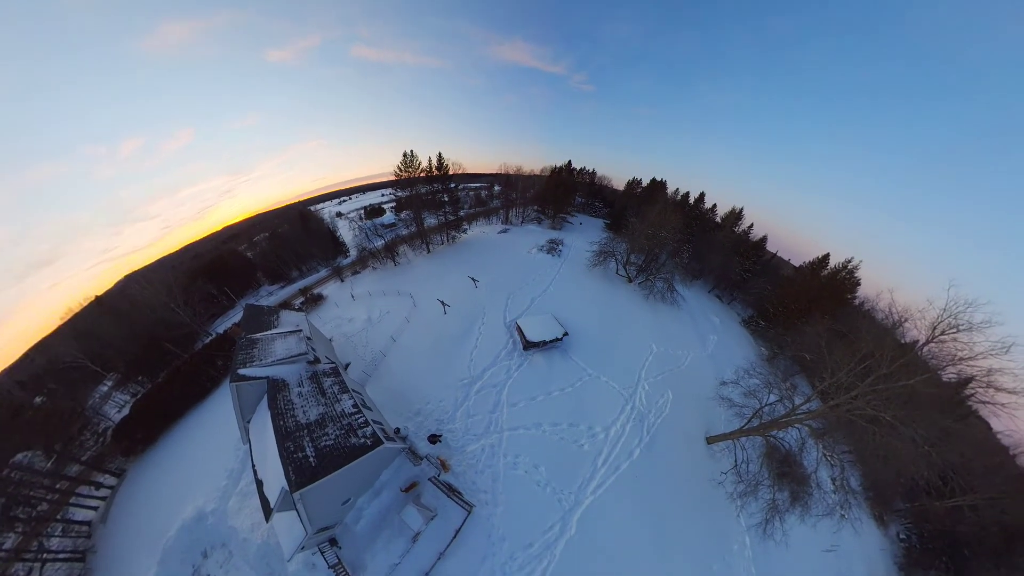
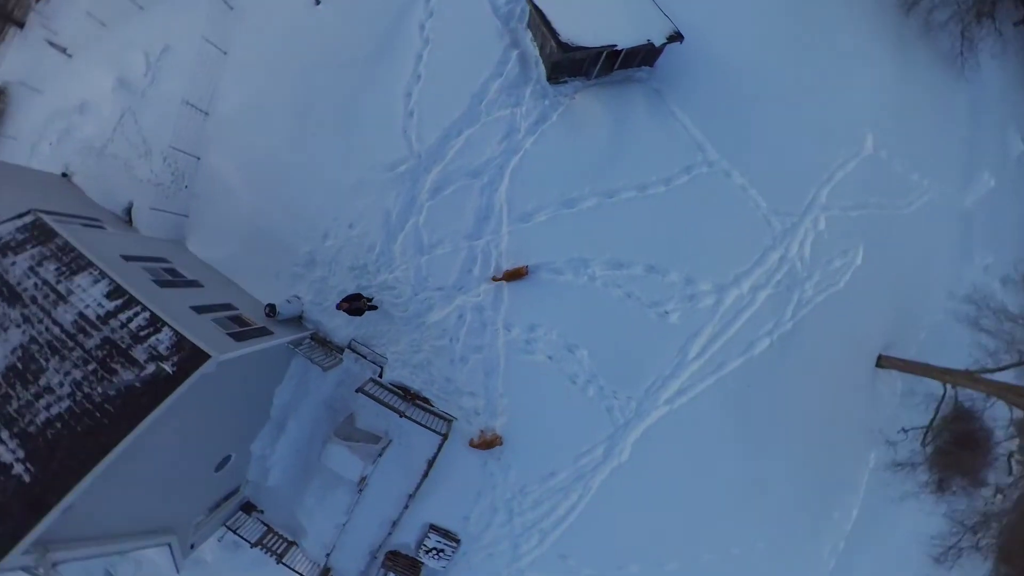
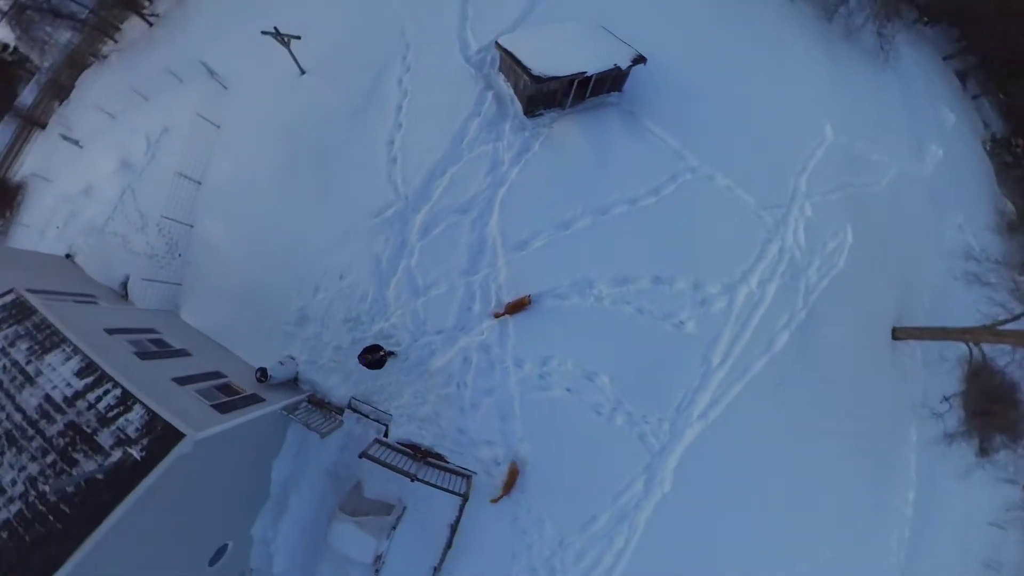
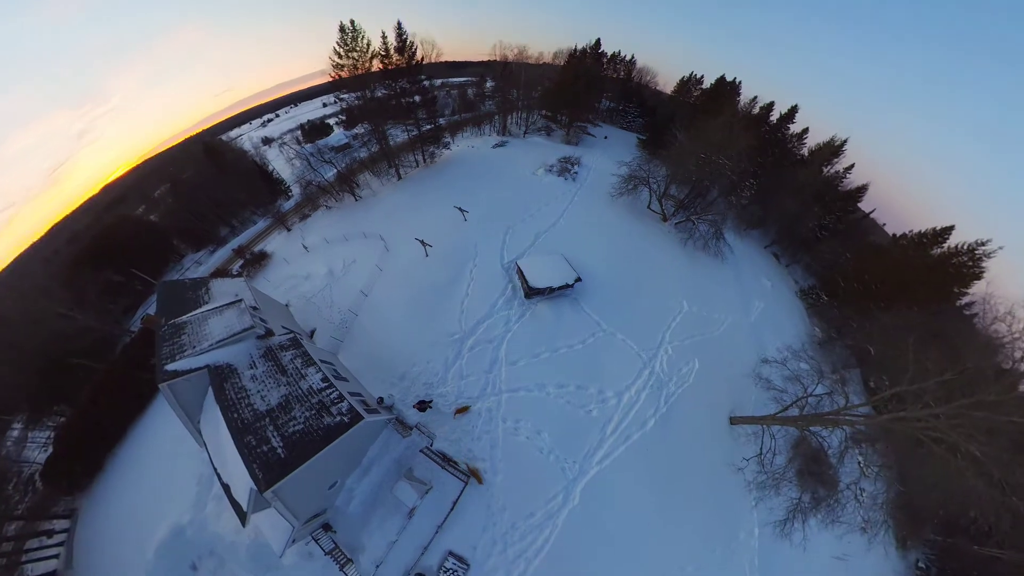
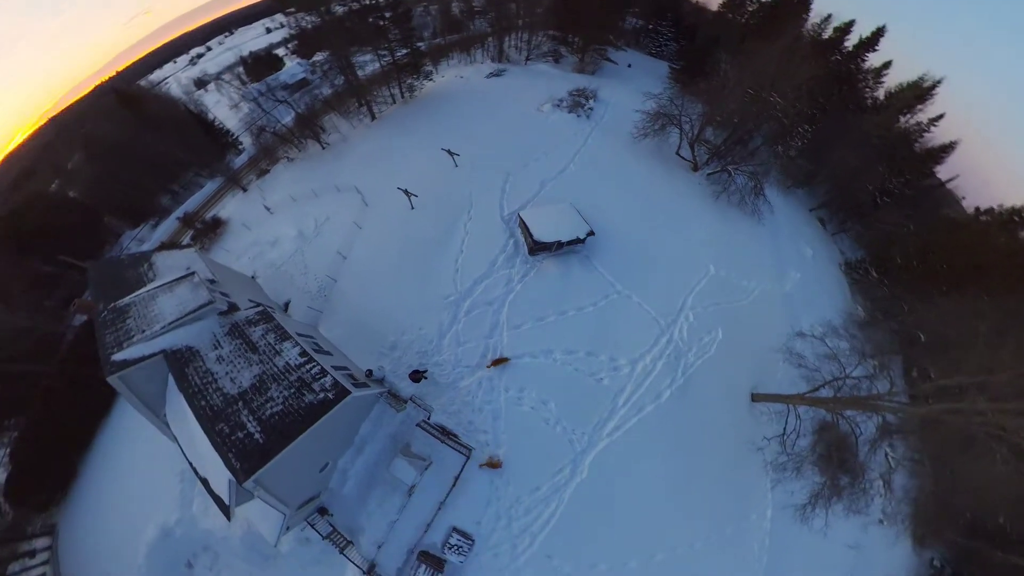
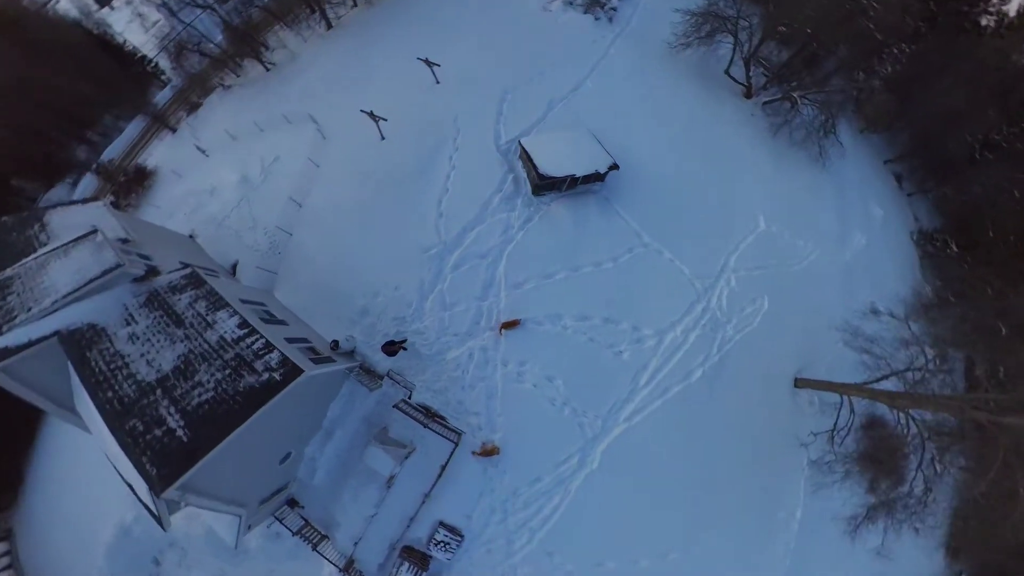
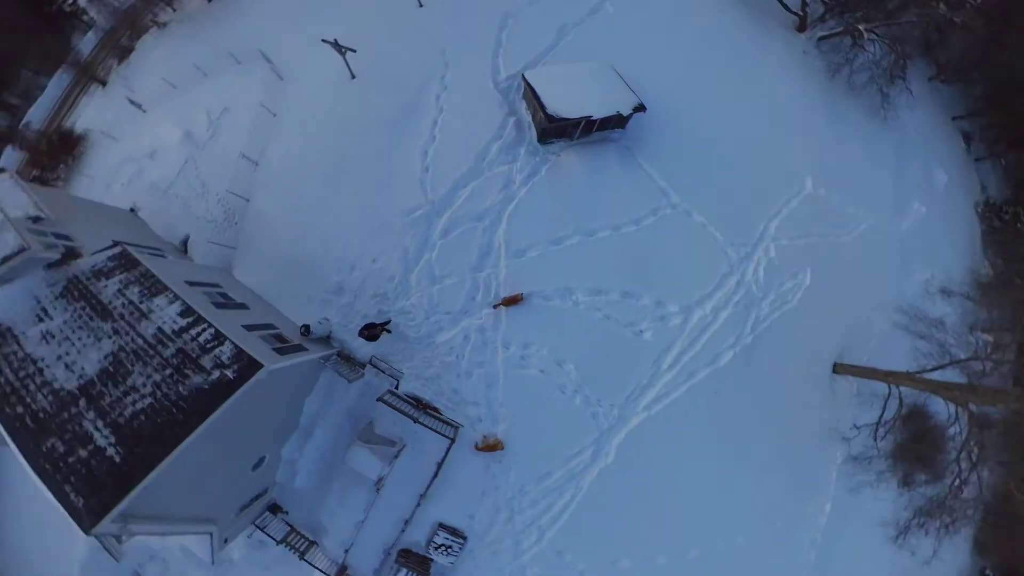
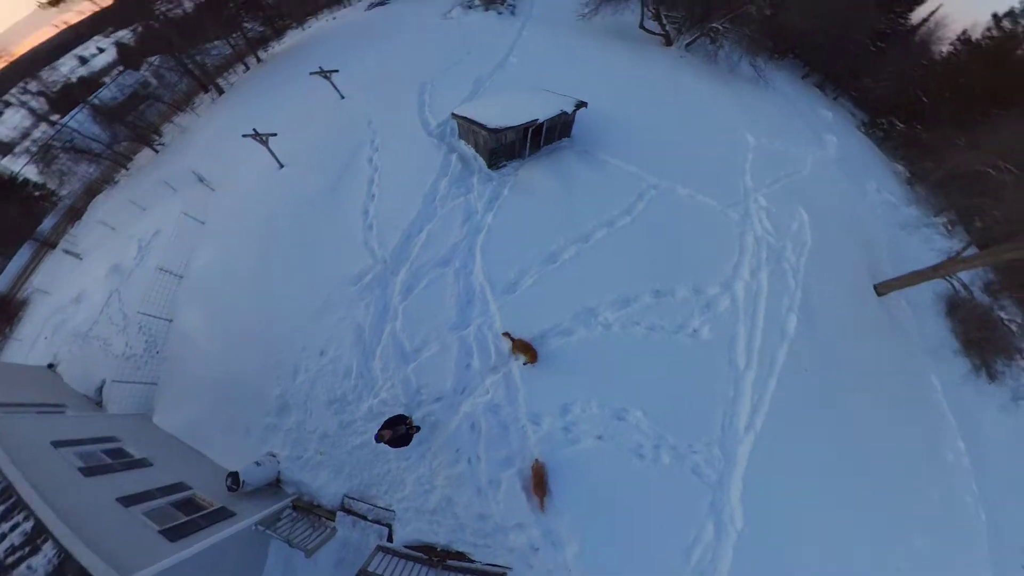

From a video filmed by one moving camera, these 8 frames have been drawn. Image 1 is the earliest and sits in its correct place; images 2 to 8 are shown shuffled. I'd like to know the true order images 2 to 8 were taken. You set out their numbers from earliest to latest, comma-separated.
4, 5, 6, 7, 2, 3, 8
